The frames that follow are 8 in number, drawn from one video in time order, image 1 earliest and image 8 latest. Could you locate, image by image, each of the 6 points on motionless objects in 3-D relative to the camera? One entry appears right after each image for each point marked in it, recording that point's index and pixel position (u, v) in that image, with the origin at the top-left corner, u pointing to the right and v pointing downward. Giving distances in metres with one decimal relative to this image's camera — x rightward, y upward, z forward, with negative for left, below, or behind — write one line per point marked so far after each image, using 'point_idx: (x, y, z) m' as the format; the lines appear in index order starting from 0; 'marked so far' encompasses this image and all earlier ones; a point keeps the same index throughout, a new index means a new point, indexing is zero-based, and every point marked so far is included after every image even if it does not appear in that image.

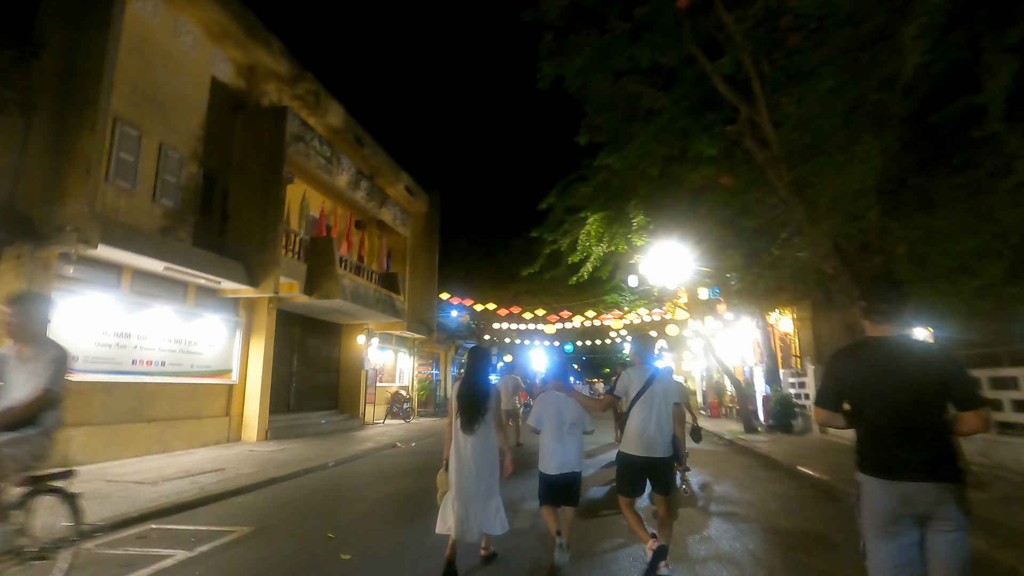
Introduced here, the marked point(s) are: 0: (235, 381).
0: (-7.0, -2.3, +13.5) m
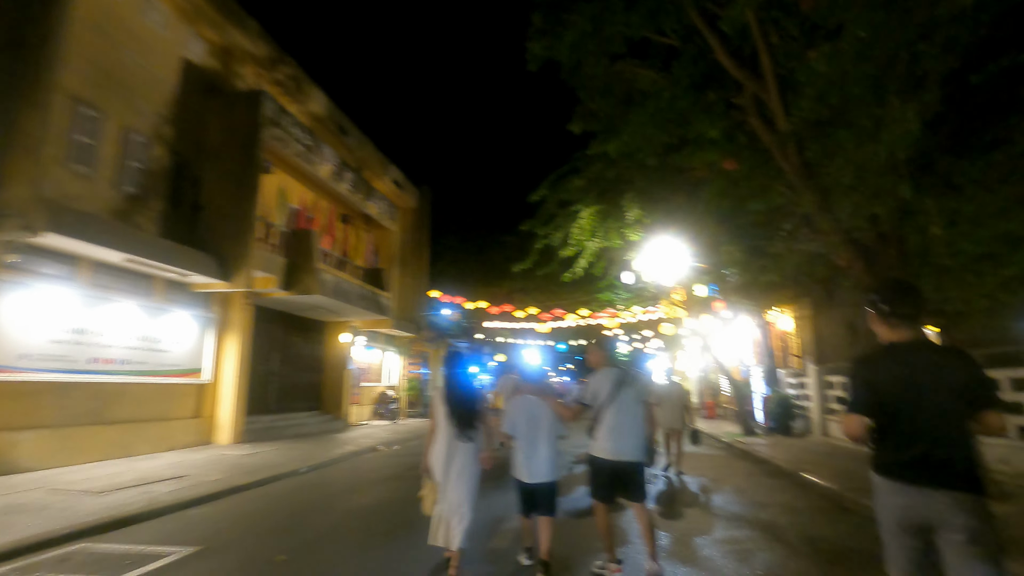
0: (-7.3, -2.2, +12.8) m
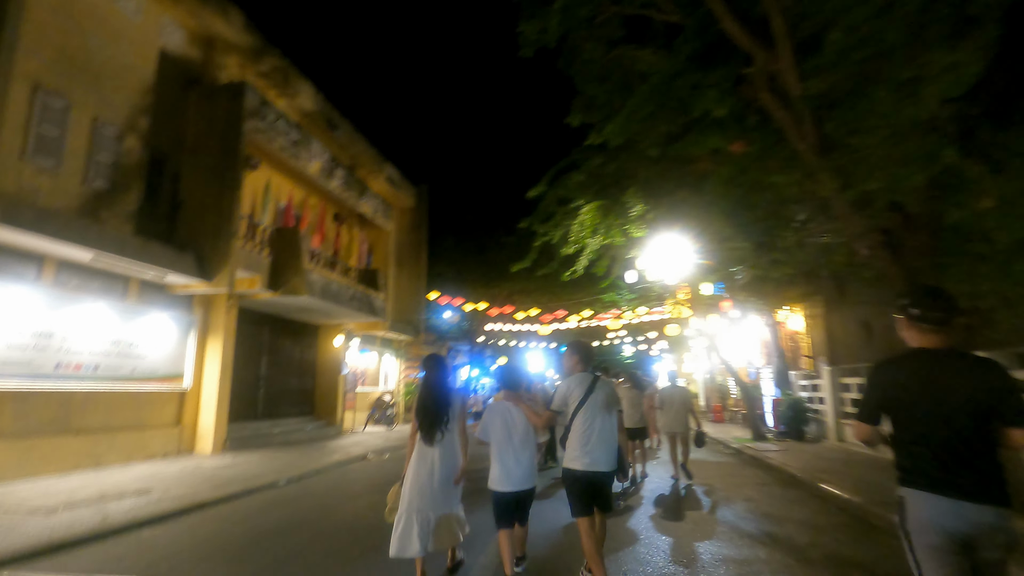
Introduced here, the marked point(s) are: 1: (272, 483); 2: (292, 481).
0: (-7.3, -2.2, +12.1) m
1: (-4.1, -3.3, +9.0) m
2: (-3.9, -3.4, +9.4) m
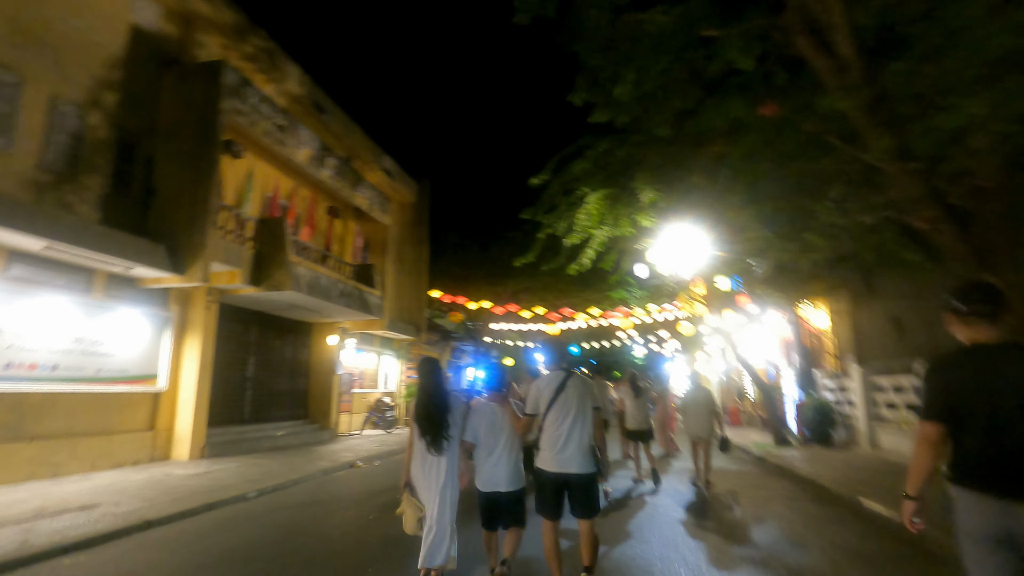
0: (-7.3, -2.1, +11.3) m
1: (-4.1, -3.1, +8.1) m
2: (-3.9, -3.3, +8.5) m
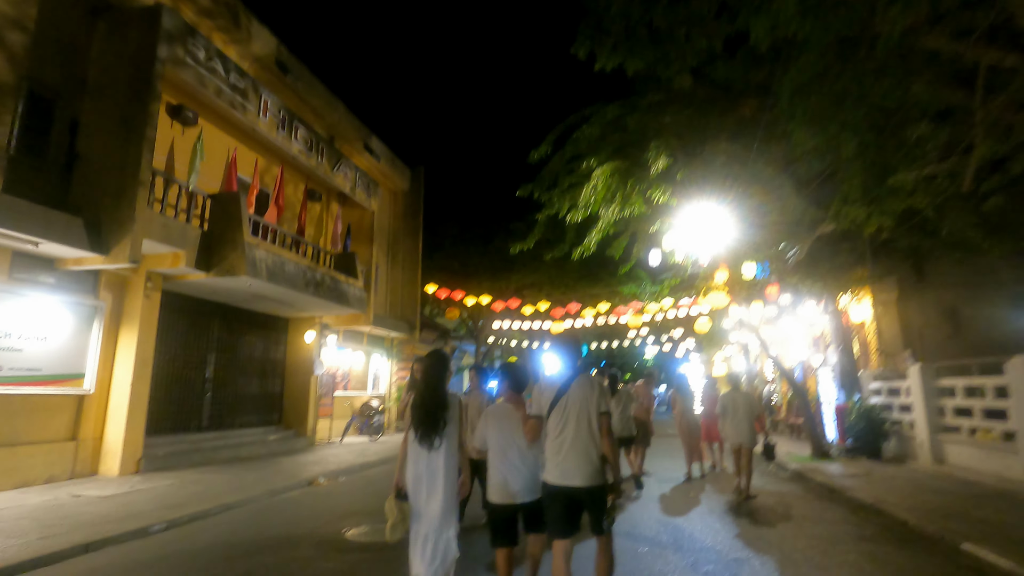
0: (-7.5, -1.8, +9.6) m
1: (-4.3, -2.8, +6.3) m
2: (-4.1, -2.9, +6.7) m
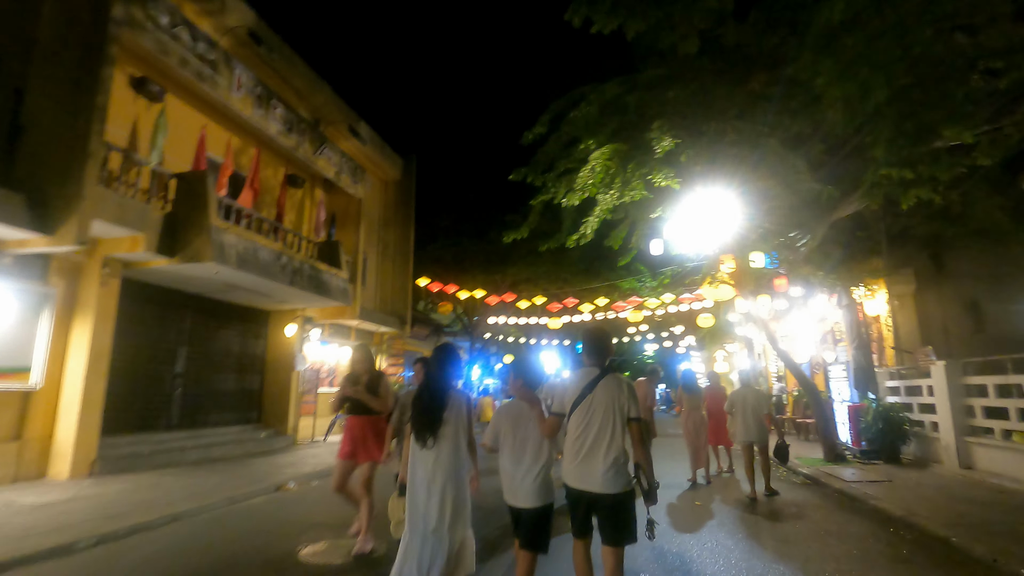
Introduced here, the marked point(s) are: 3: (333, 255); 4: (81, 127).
0: (-7.7, -1.6, +8.7) m
1: (-4.5, -2.6, +5.5) m
2: (-4.3, -2.7, +5.9) m
3: (-4.9, +0.9, +14.7) m
4: (-6.7, +2.4, +8.3) m
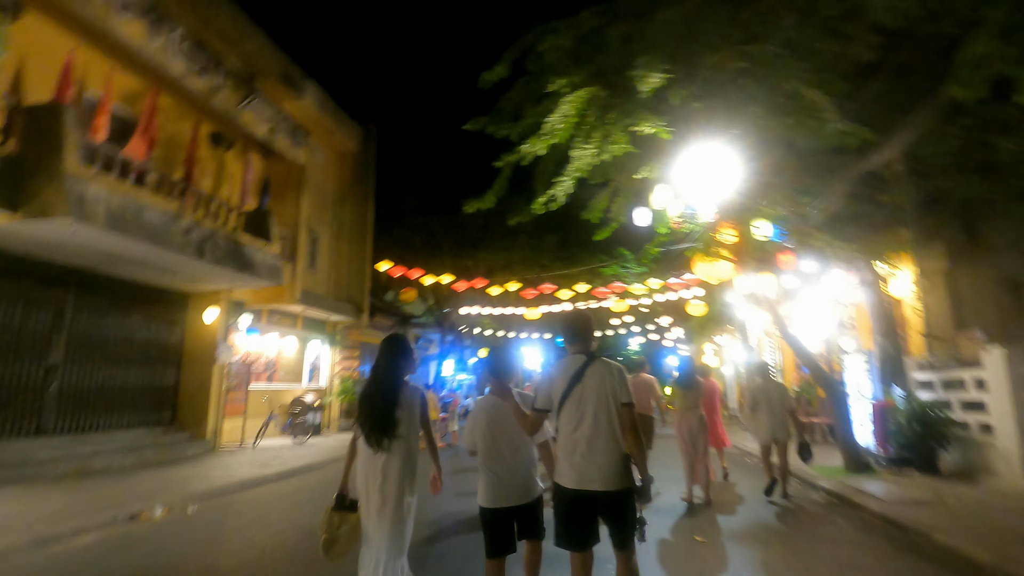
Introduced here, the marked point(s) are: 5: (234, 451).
0: (-8.4, -1.1, +6.4) m
1: (-5.2, -2.2, +3.3) m
2: (-5.0, -2.3, +3.6) m
3: (-5.8, +1.4, +12.4) m
4: (-7.4, +2.9, +6.0) m
5: (-6.4, -3.7, +12.4) m
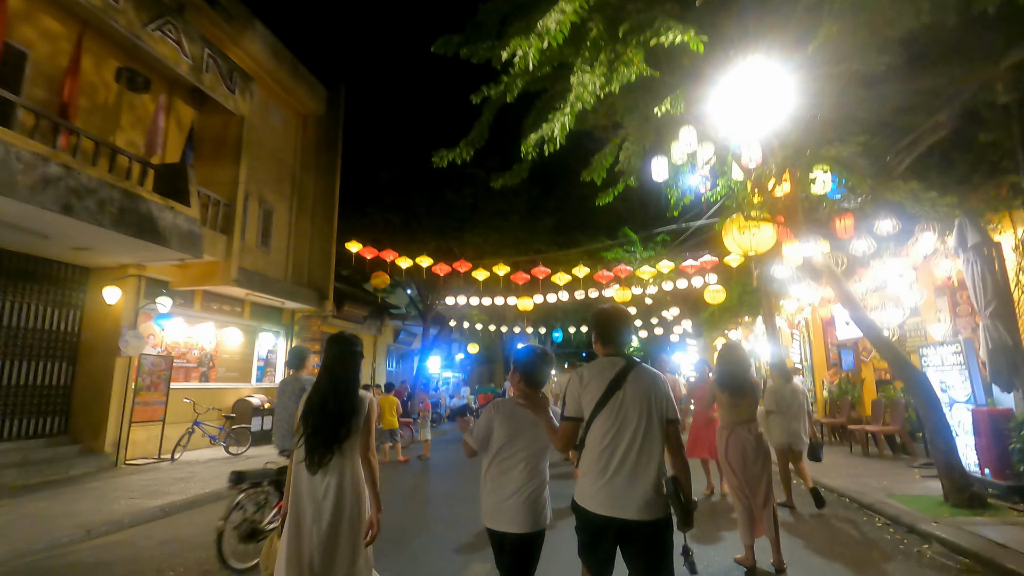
0: (-8.7, -0.6, +3.8) m
1: (-5.5, -1.7, +0.7) m
2: (-5.3, -1.8, +1.1) m
3: (-6.1, +1.9, +9.8) m
4: (-7.7, +3.4, +3.4) m
5: (-6.7, -3.3, +9.8) m
